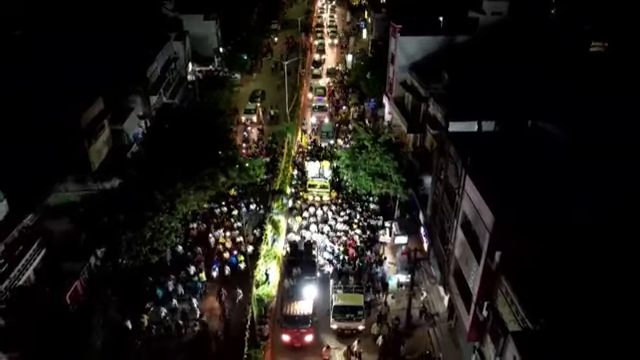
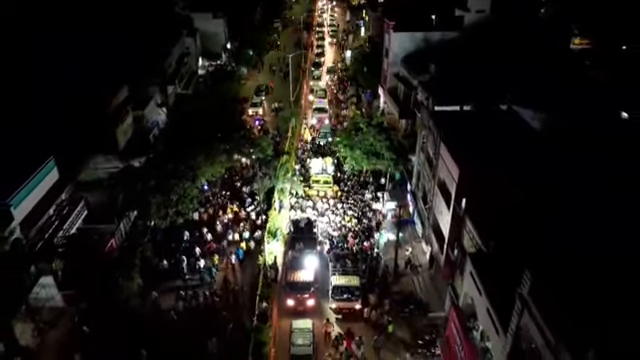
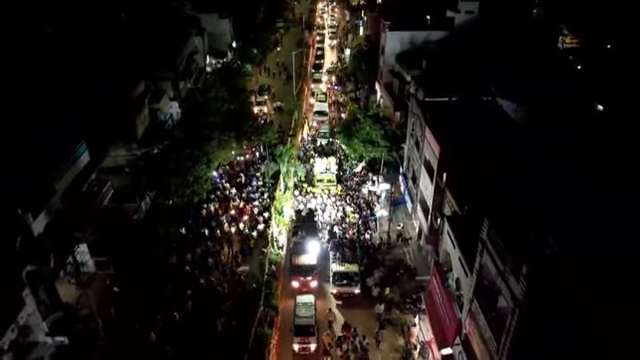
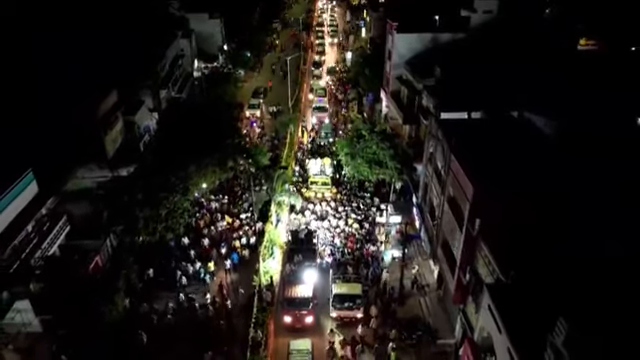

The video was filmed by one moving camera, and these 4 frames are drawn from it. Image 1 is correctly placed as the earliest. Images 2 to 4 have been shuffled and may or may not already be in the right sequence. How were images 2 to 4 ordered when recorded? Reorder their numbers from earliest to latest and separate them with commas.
4, 2, 3
